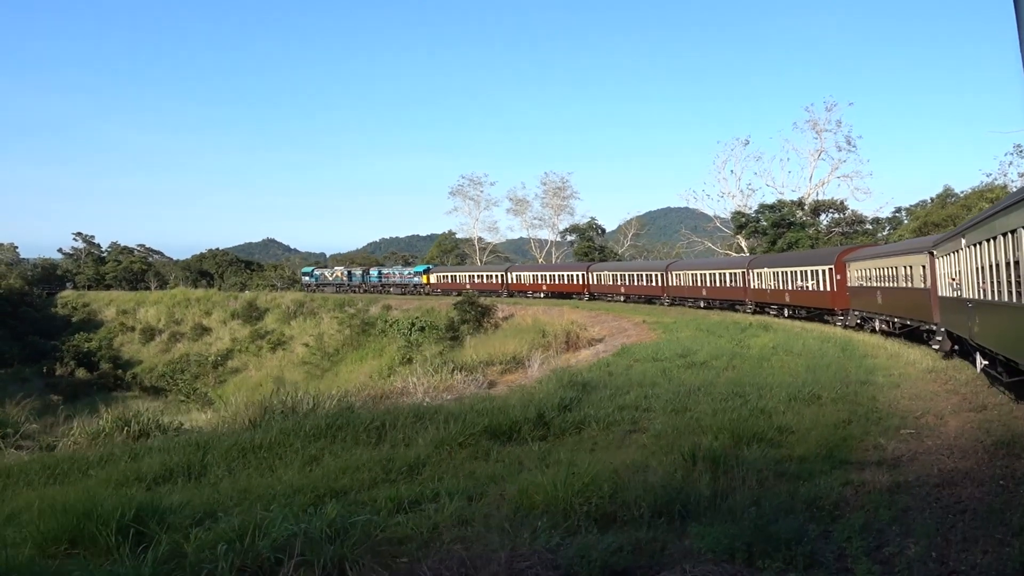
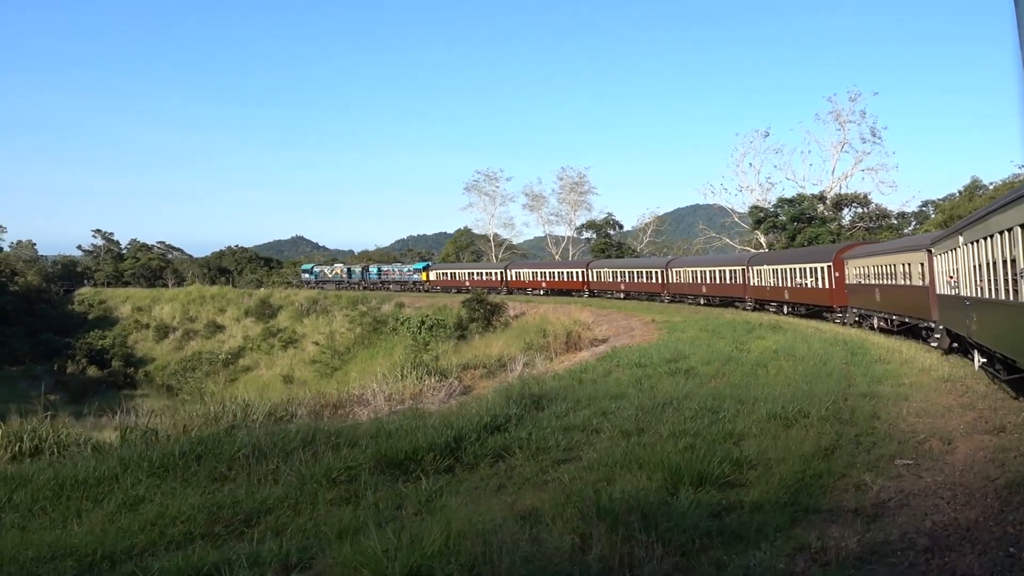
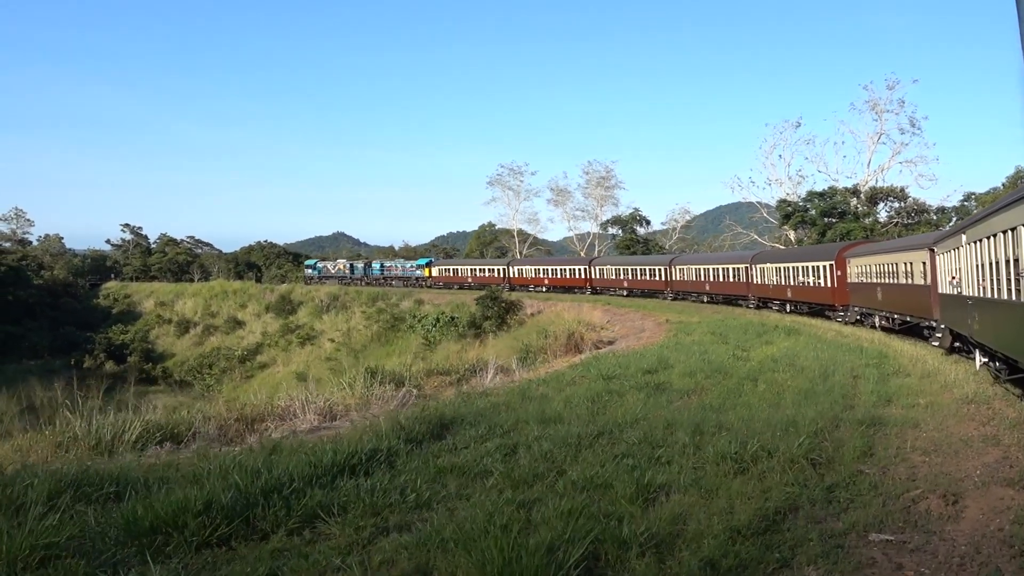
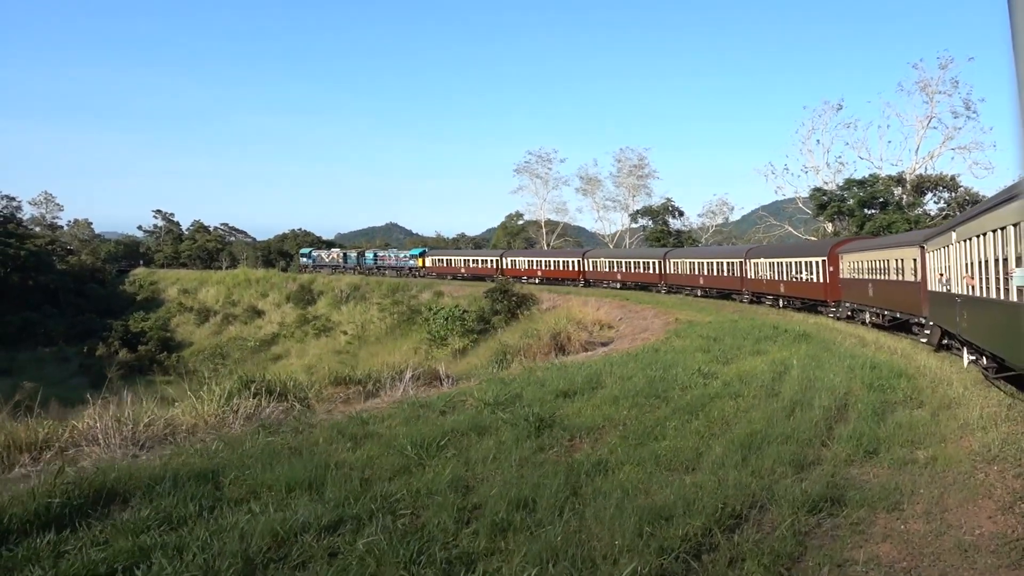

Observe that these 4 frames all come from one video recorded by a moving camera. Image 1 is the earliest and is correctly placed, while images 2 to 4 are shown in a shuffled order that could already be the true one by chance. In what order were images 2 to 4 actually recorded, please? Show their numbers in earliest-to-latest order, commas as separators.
2, 3, 4
